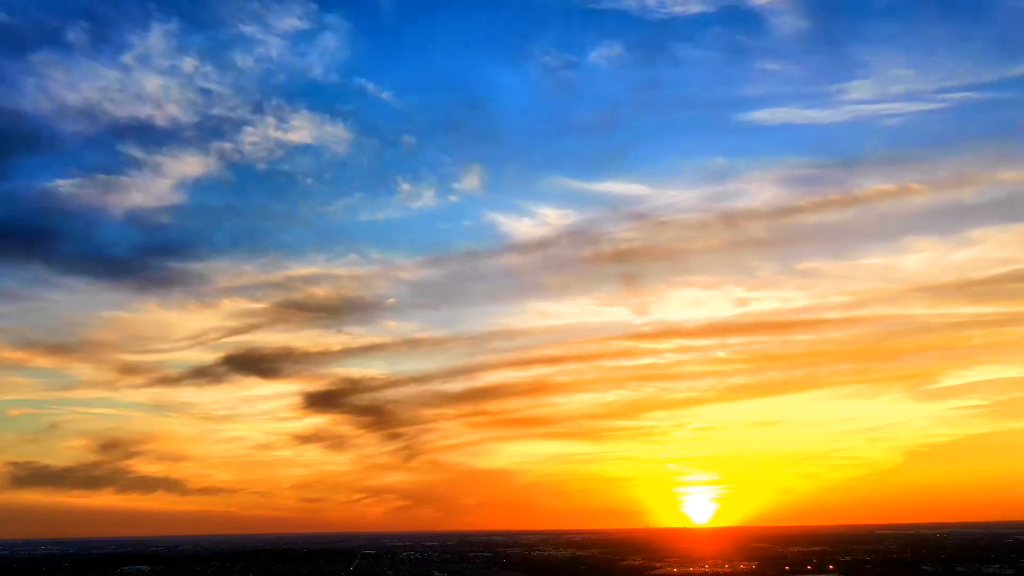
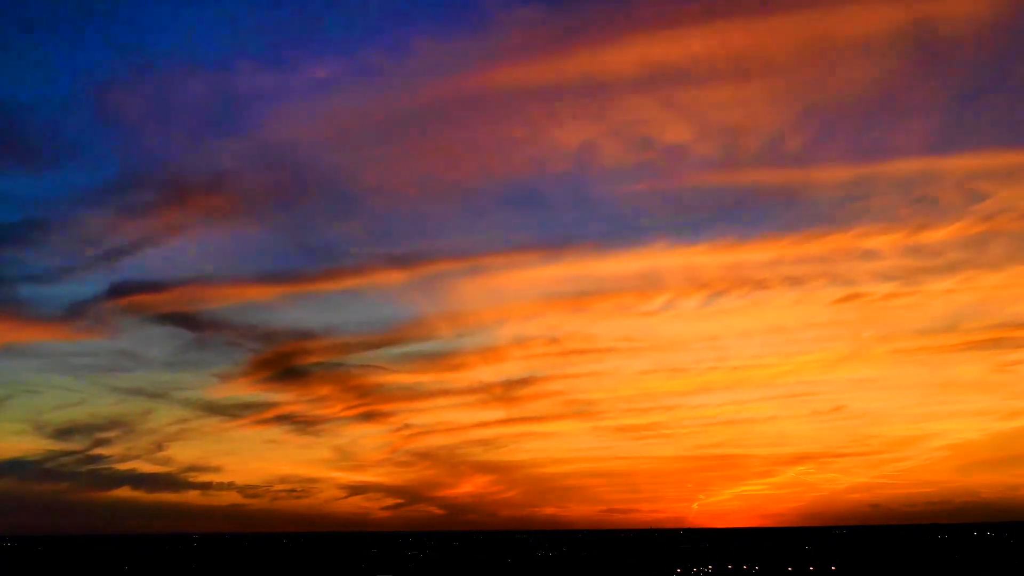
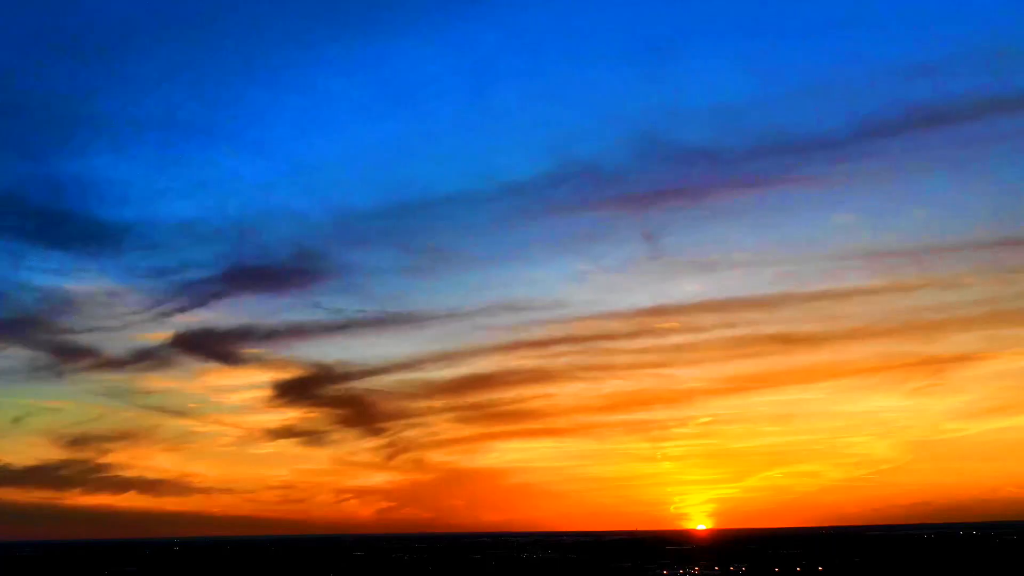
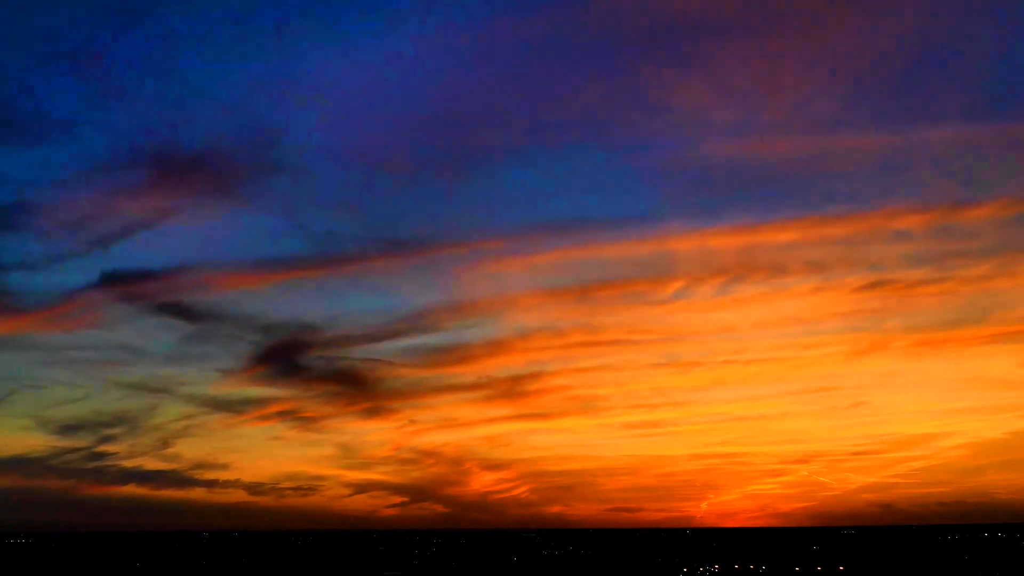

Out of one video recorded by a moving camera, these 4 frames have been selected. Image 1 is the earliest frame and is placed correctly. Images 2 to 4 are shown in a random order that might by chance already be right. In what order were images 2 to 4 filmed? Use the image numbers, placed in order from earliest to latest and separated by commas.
3, 2, 4
